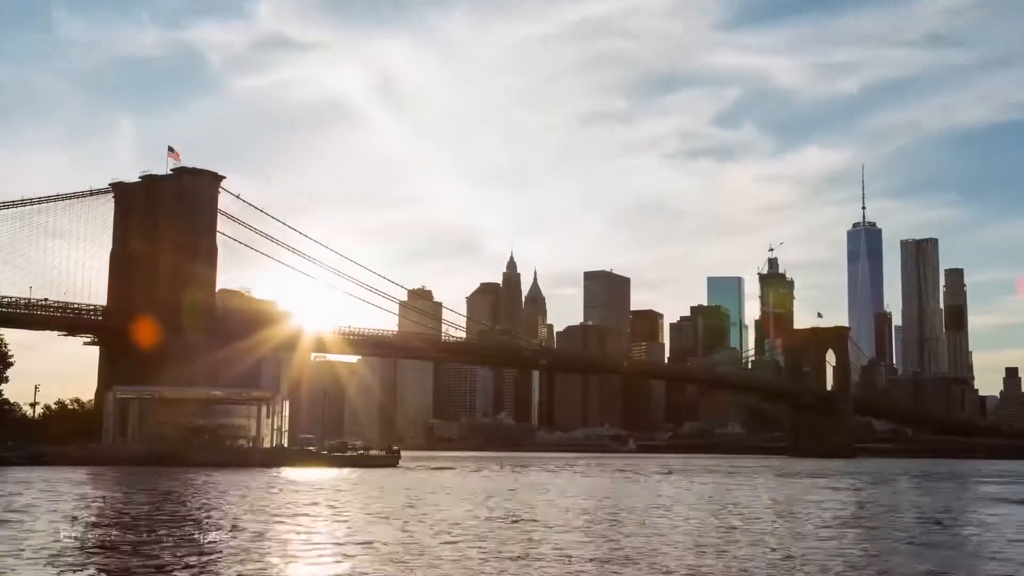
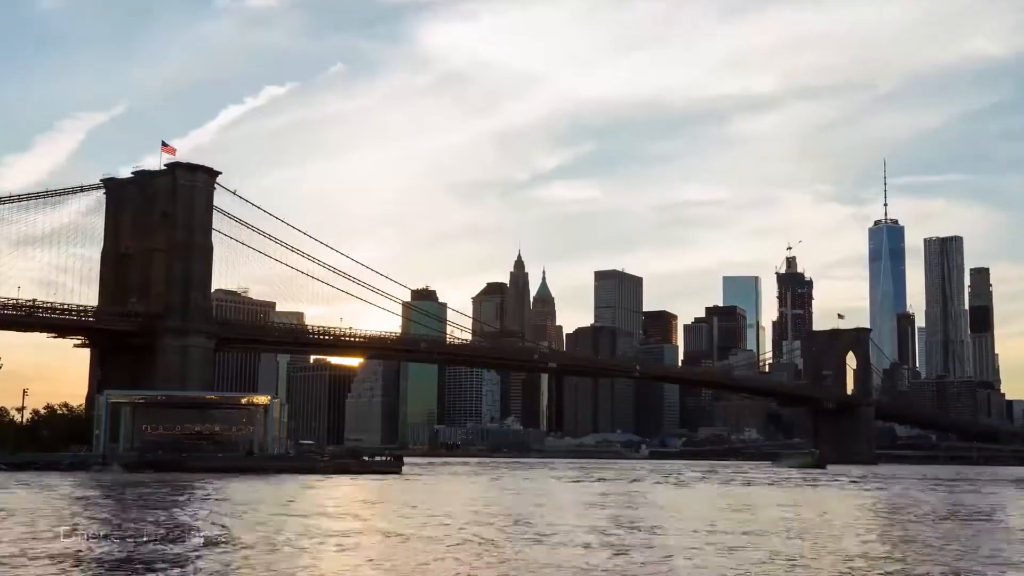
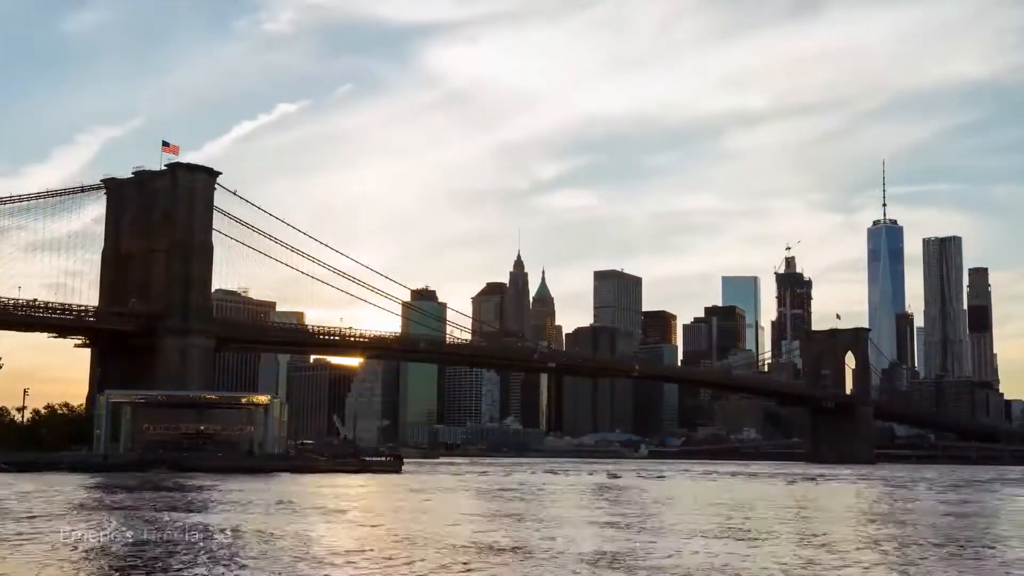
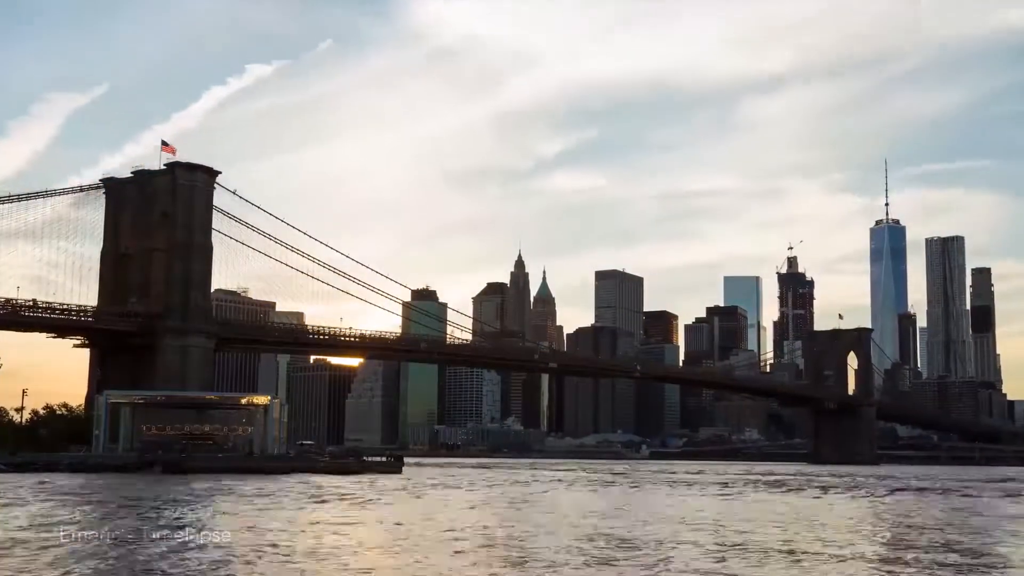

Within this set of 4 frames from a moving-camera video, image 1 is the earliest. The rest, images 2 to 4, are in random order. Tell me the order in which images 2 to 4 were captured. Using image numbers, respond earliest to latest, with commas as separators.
3, 2, 4
